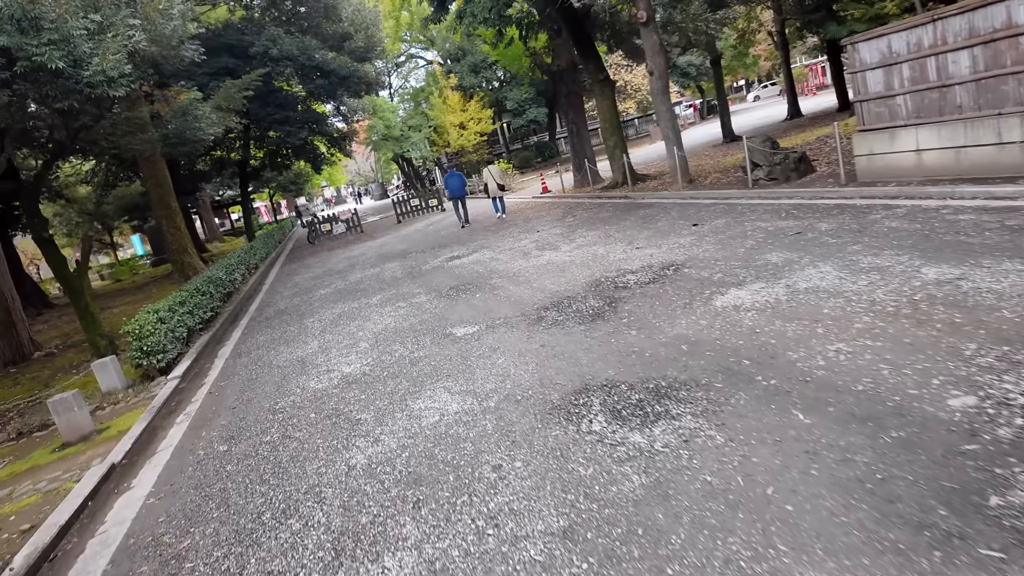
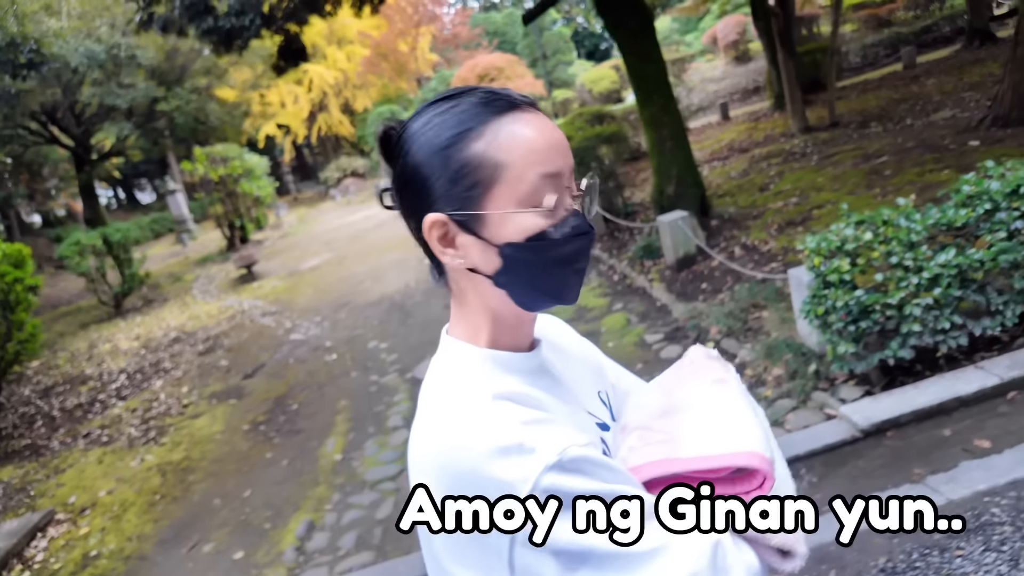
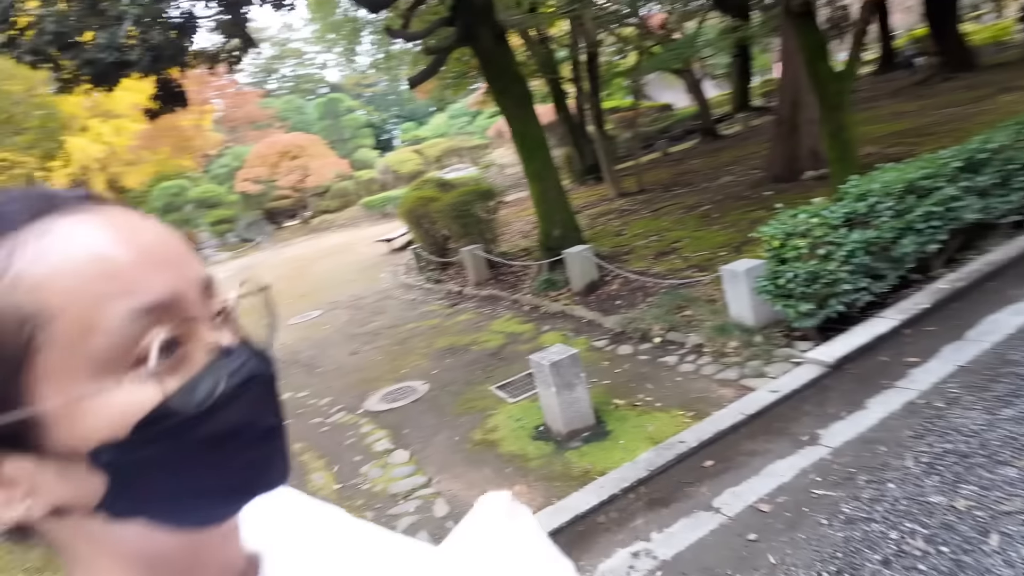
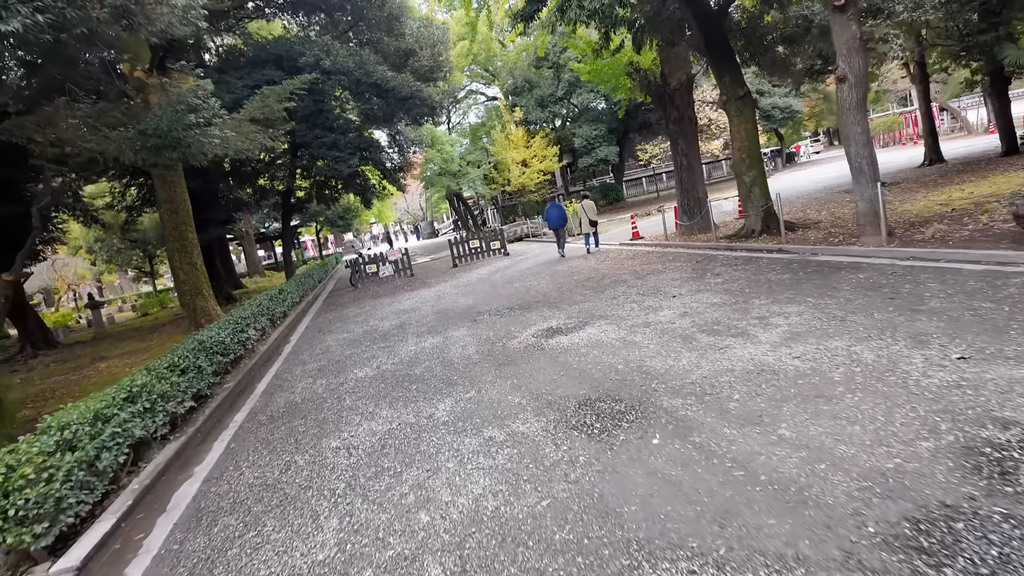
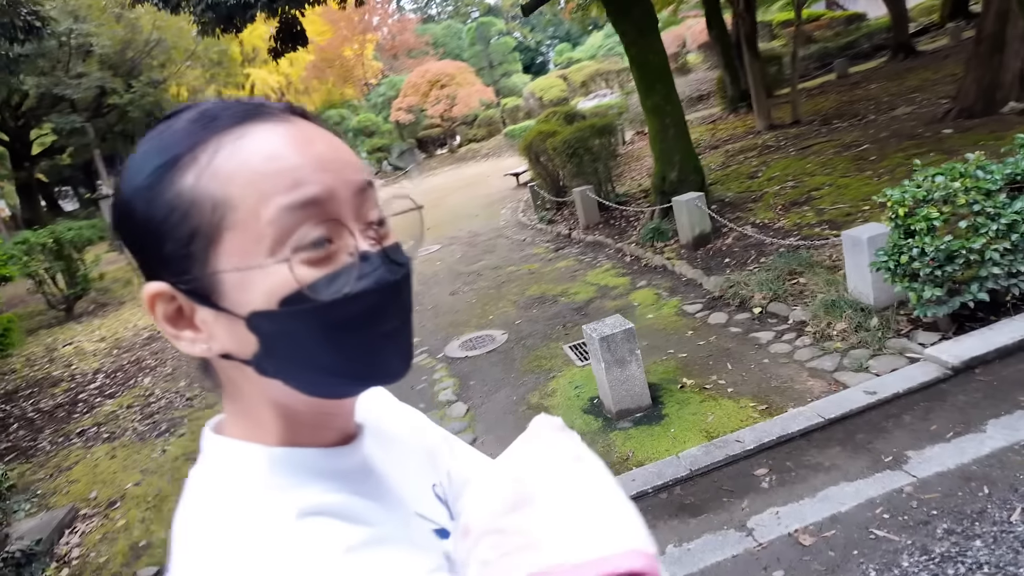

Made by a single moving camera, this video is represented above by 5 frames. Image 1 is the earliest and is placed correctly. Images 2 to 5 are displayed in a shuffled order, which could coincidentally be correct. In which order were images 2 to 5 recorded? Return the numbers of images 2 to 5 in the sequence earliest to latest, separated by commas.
4, 3, 5, 2
